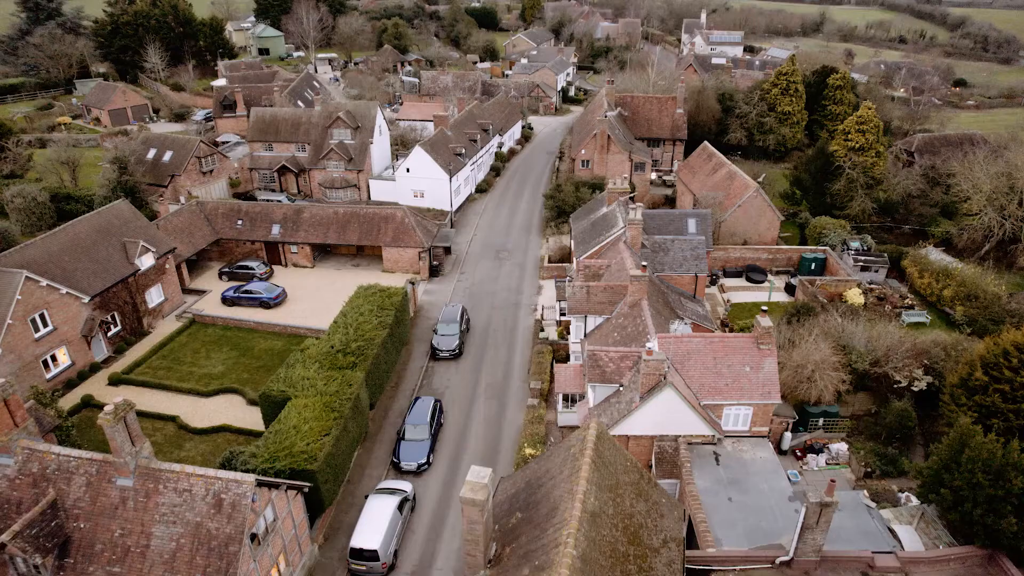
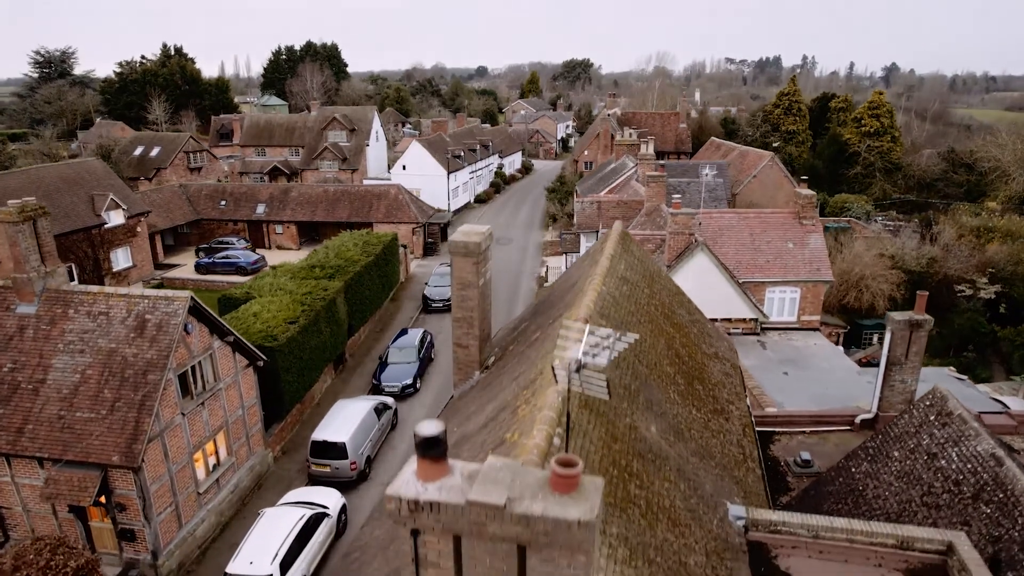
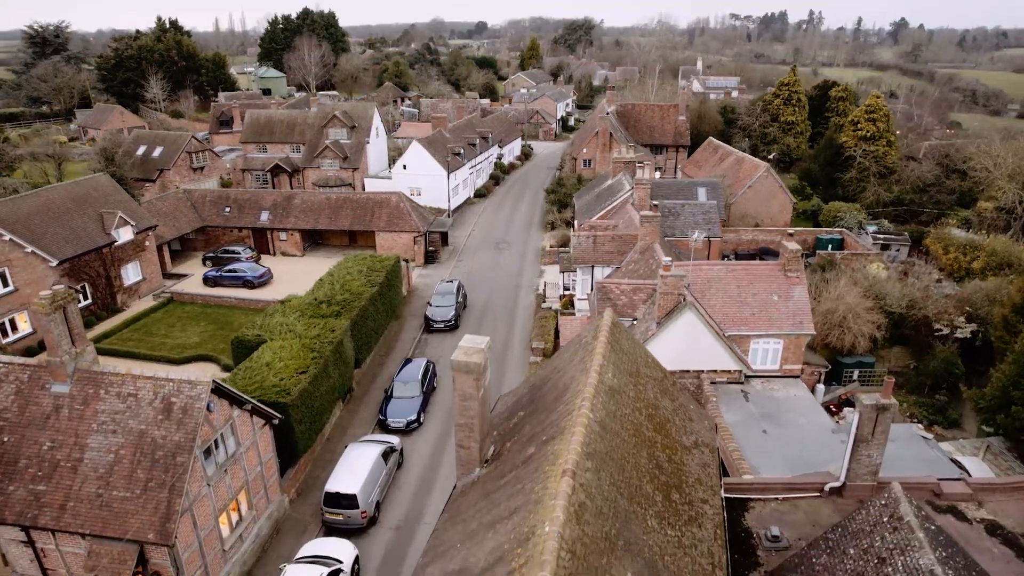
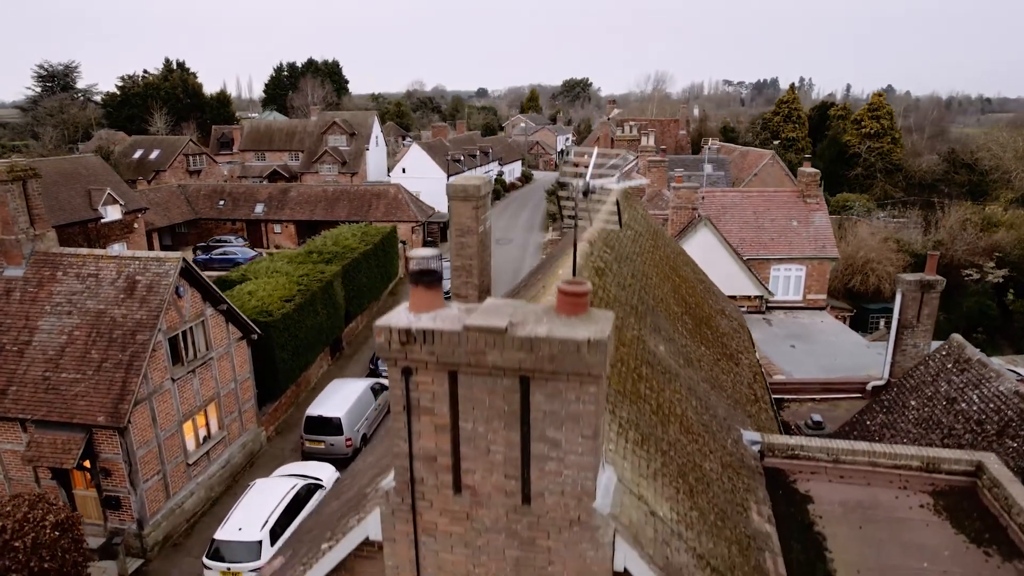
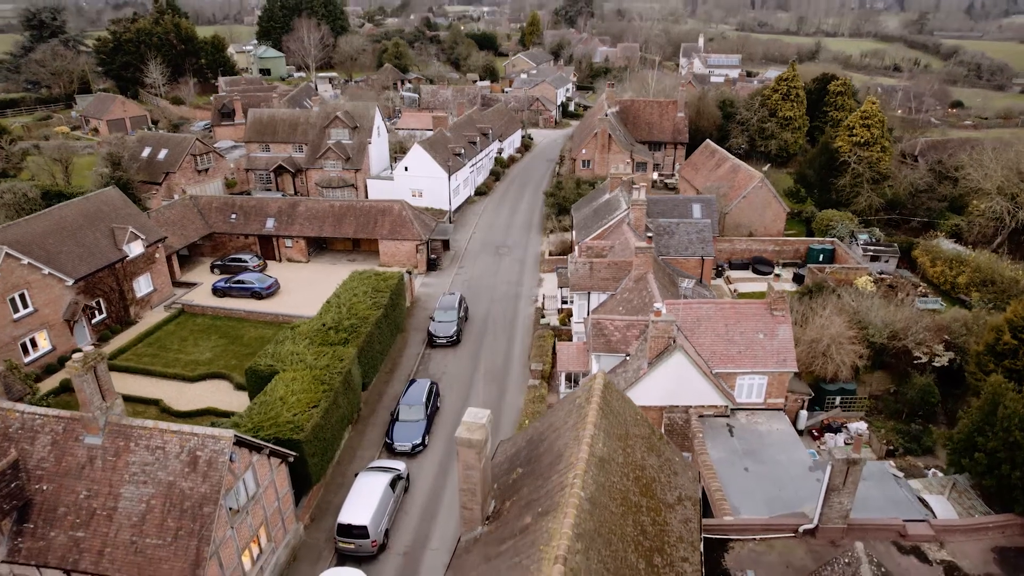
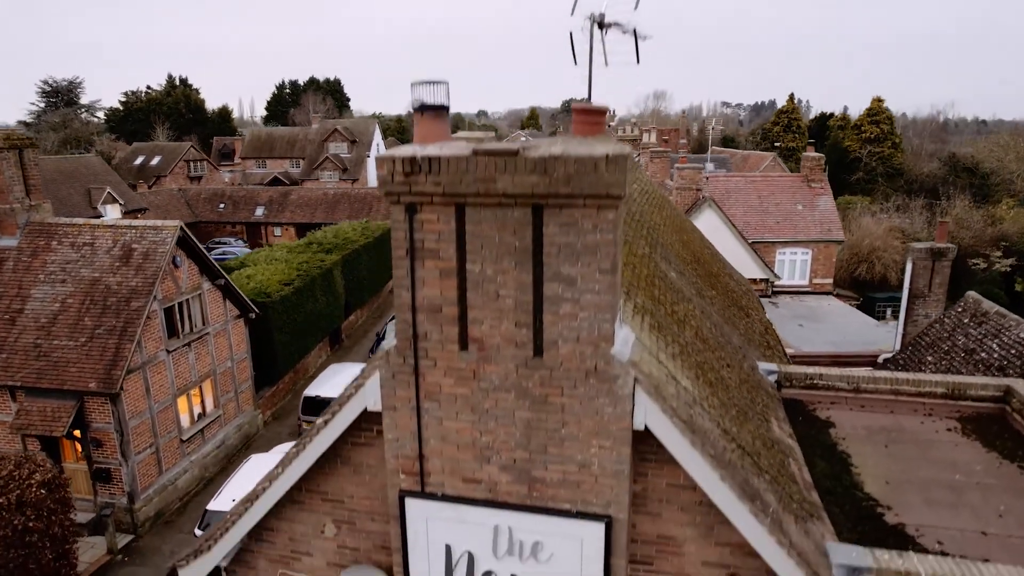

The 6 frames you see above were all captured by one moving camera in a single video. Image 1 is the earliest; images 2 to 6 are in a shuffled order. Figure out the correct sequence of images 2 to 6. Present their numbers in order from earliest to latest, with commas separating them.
5, 3, 2, 4, 6
